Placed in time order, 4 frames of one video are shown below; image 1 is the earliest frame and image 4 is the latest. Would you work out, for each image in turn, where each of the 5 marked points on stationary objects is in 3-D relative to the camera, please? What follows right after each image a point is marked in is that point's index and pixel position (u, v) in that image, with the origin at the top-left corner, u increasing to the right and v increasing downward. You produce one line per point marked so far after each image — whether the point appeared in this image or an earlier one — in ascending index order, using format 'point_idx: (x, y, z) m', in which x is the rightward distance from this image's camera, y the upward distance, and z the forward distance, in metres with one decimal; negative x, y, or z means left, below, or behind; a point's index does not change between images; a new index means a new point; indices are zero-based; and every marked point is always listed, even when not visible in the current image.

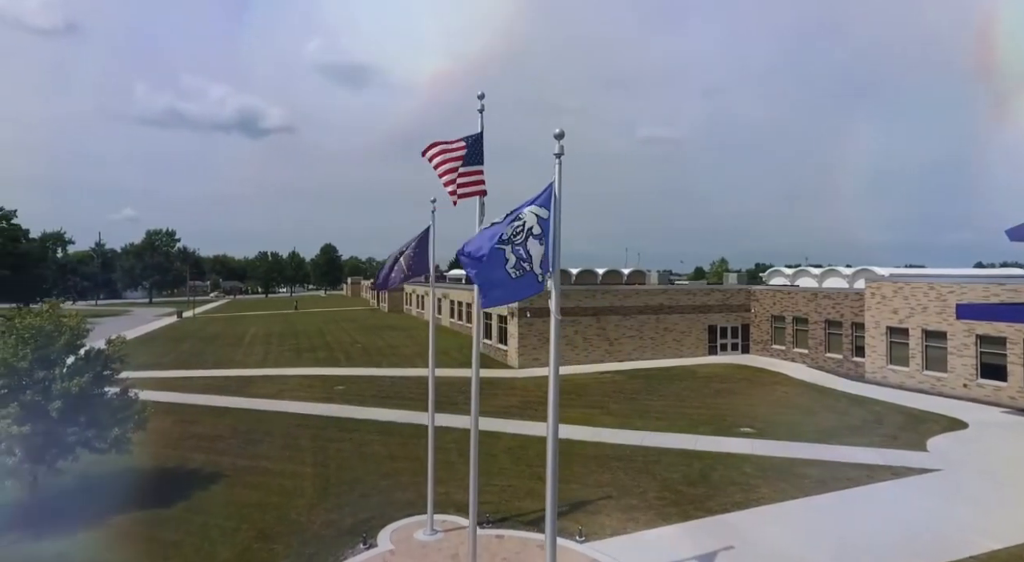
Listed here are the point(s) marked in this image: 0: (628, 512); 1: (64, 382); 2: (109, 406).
0: (+2.3, -4.6, +13.0) m
1: (-8.0, -1.8, +11.9) m
2: (-7.6, -2.4, +12.5) m
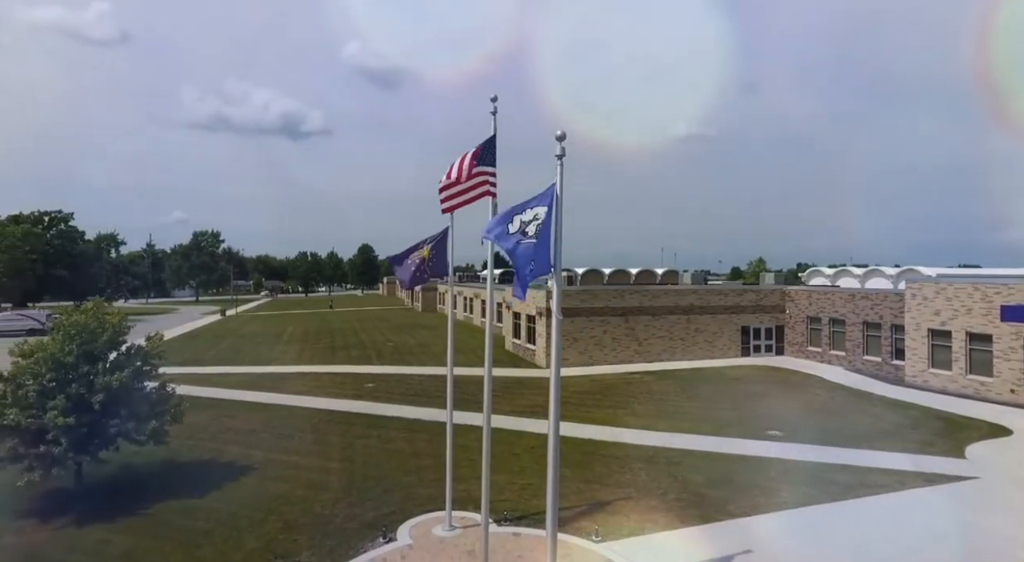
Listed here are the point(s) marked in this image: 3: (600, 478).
0: (+2.7, -4.6, +12.9) m
1: (-7.6, -1.8, +12.5) m
2: (-7.2, -2.4, +13.1) m
3: (+2.0, -4.4, +14.5) m
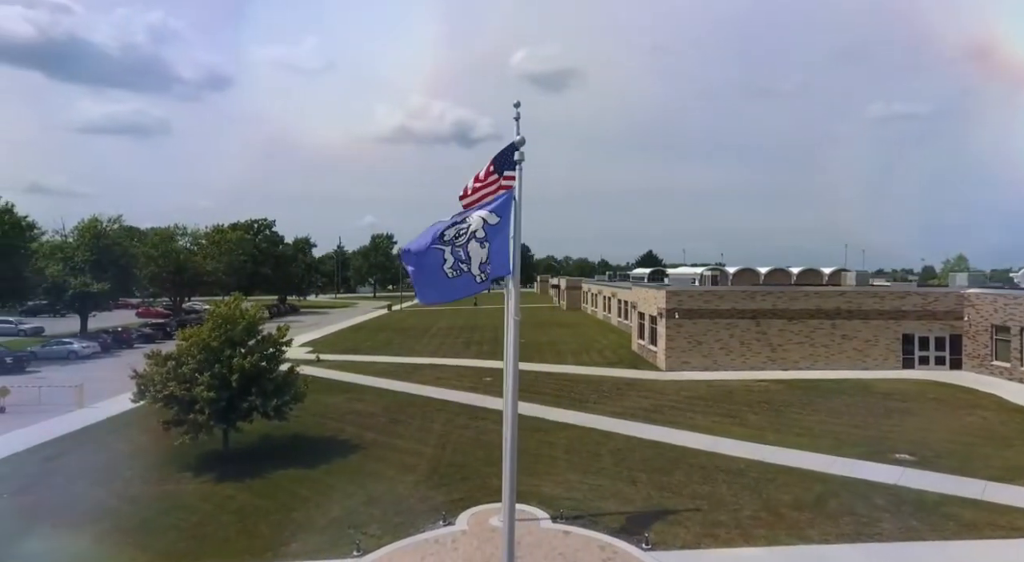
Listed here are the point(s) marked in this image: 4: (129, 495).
0: (+3.7, -4.6, +12.2) m
1: (-6.2, -1.8, +14.9) m
2: (-5.6, -2.4, +15.3) m
3: (+3.5, -4.4, +13.9) m
4: (-8.5, -4.8, +14.5) m
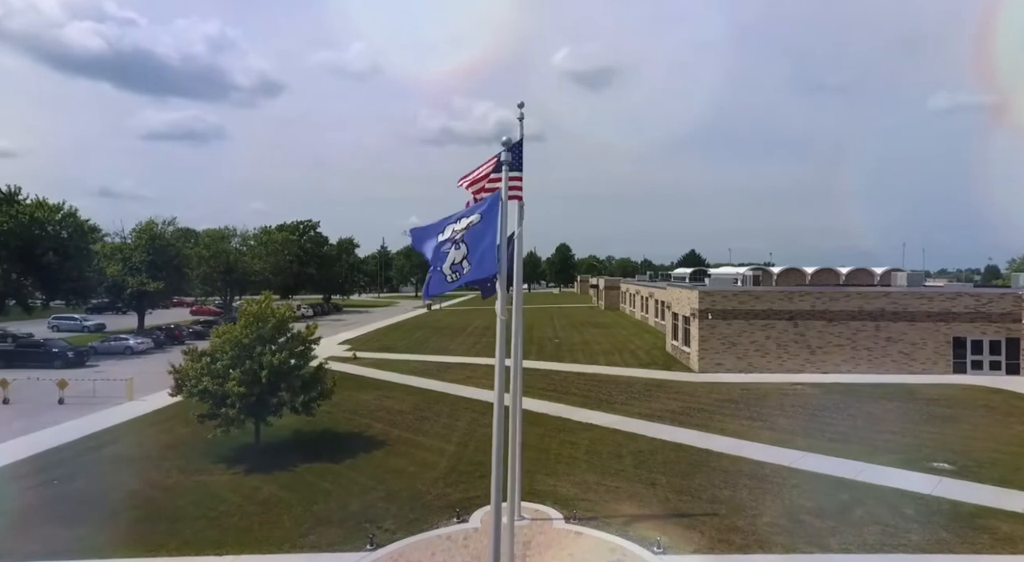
0: (+3.9, -4.6, +11.9) m
1: (-5.8, -1.7, +15.4) m
2: (-5.2, -2.3, +15.7) m
3: (+3.9, -4.4, +13.6) m
4: (-8.1, -4.7, +15.1) m
